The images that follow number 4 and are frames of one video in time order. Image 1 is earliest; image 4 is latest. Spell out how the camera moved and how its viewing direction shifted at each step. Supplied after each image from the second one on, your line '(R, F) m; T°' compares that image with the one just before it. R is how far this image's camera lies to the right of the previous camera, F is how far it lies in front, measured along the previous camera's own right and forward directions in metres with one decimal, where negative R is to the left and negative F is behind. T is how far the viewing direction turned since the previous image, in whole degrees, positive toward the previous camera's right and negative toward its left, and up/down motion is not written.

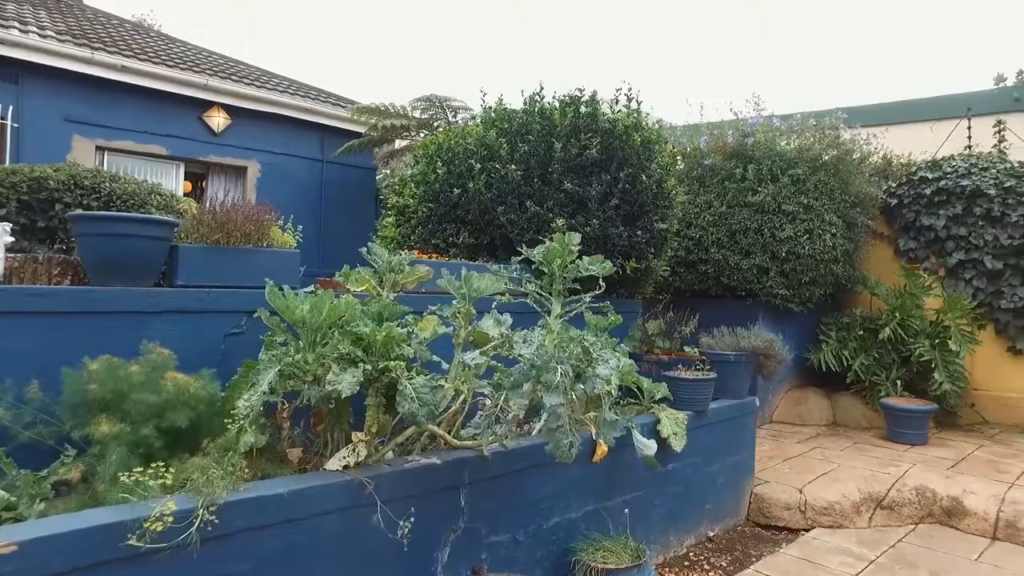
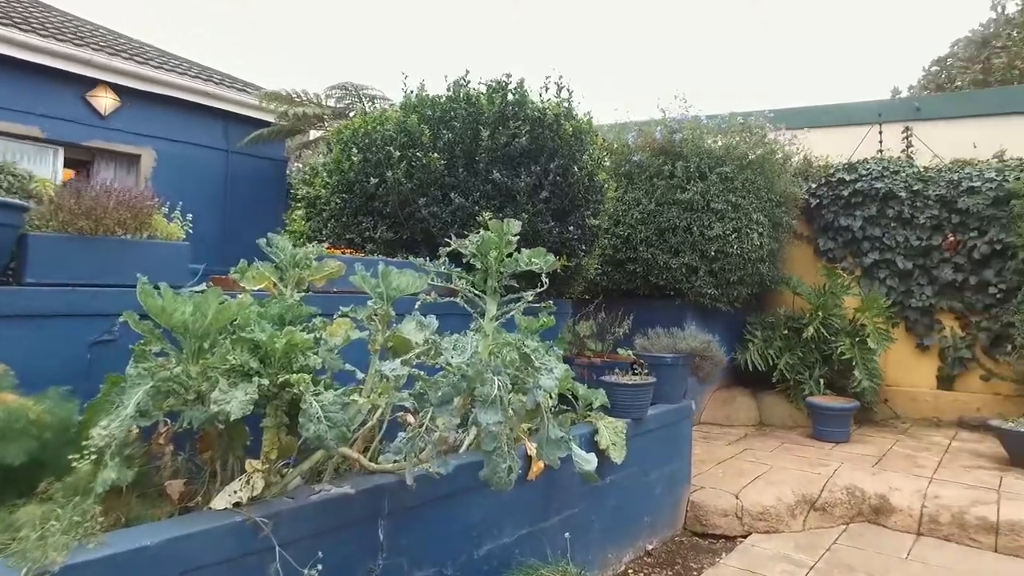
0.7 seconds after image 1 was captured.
(0.0, +0.3) m; +7°
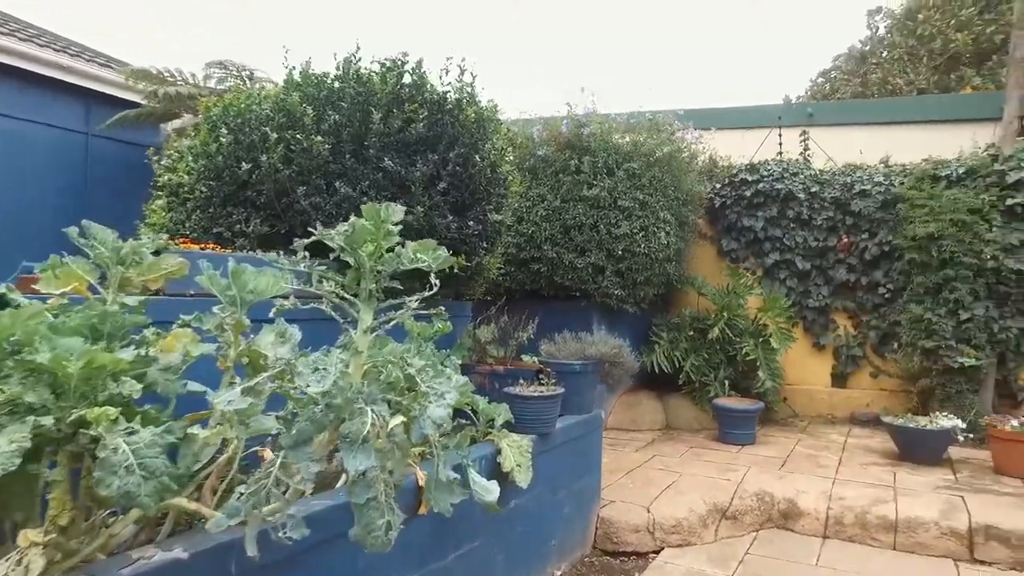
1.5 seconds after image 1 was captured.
(+0.1, +0.4) m; +8°
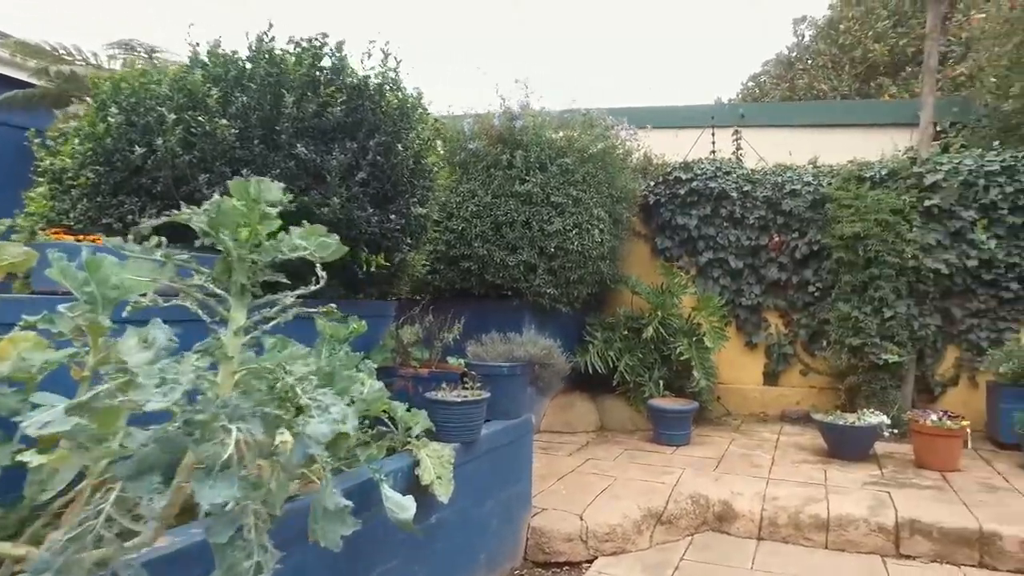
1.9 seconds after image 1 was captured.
(+0.1, +0.2) m; +5°
